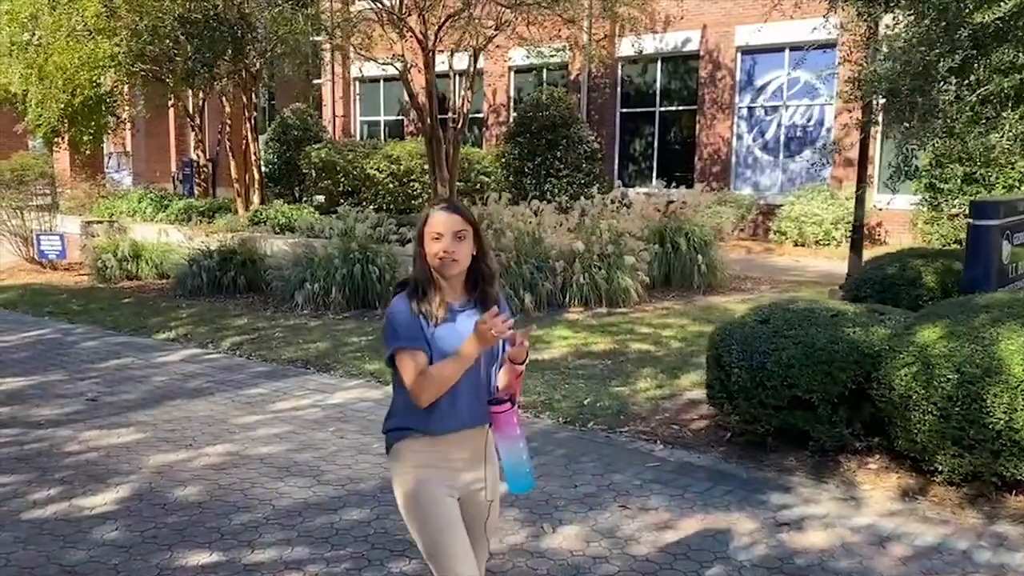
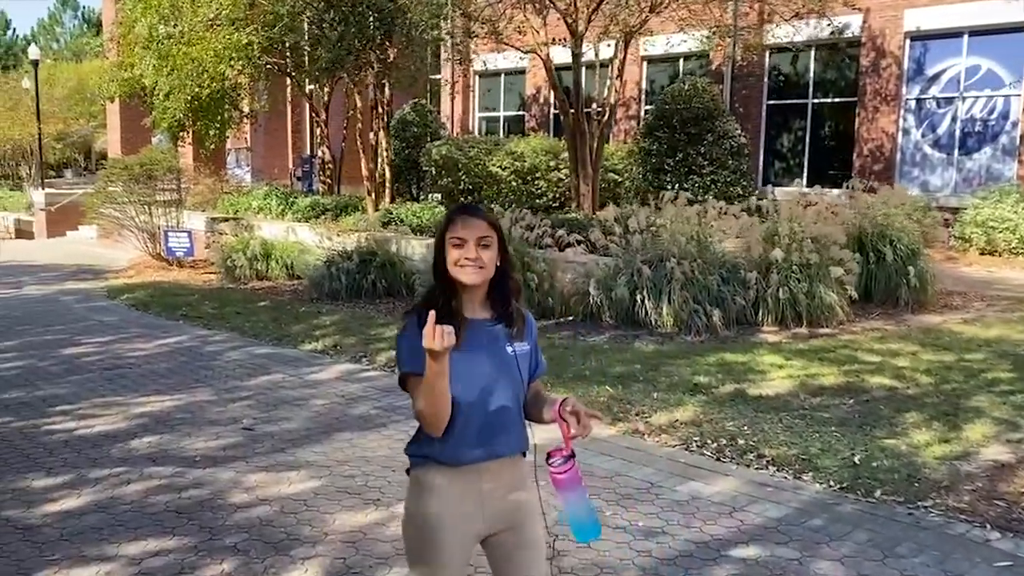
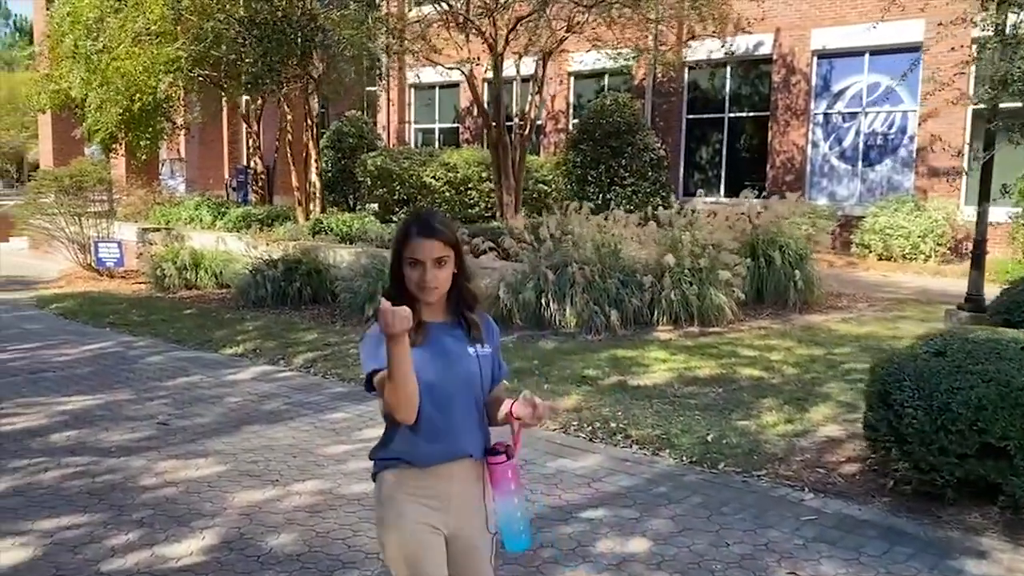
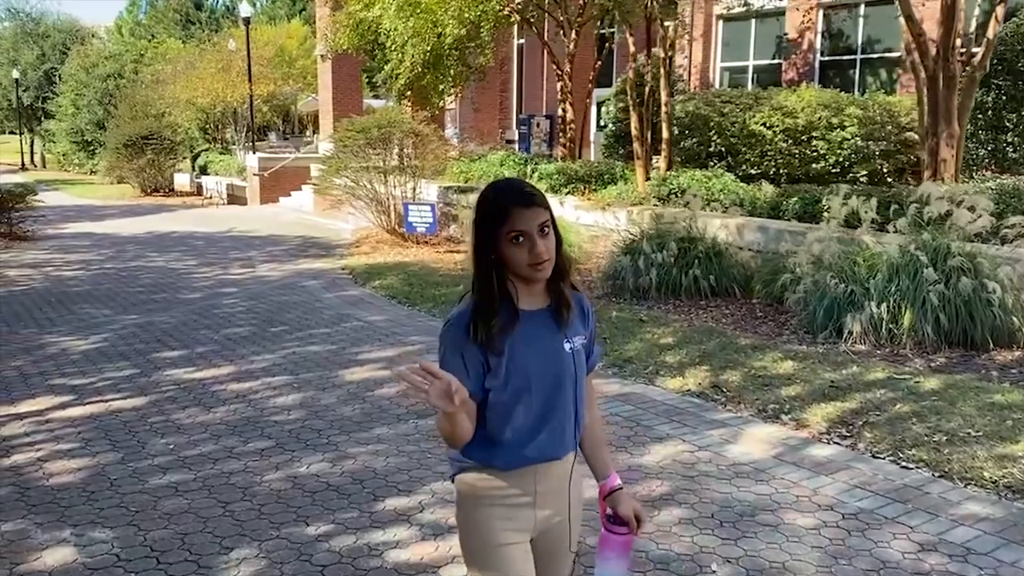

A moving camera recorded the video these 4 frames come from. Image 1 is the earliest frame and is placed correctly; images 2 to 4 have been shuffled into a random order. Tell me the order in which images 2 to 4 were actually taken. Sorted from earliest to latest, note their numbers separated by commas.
3, 2, 4
